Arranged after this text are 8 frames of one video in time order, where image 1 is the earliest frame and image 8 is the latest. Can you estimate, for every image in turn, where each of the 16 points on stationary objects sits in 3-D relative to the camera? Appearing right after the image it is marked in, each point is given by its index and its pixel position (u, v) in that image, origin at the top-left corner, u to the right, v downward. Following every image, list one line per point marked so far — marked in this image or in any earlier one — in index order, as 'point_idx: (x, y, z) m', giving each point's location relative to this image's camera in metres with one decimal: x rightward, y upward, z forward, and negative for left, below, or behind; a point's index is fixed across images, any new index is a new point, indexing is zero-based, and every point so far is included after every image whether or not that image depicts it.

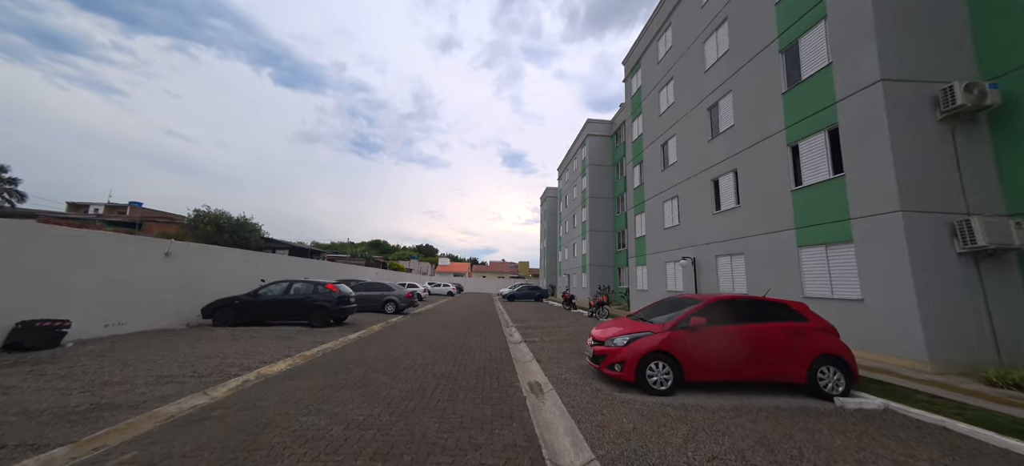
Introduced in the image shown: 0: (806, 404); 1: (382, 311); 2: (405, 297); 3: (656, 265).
0: (+4.2, -2.5, +4.6) m
1: (-6.9, -4.2, +17.0) m
2: (-5.8, -3.4, +17.2) m
3: (+7.6, -1.6, +16.7) m
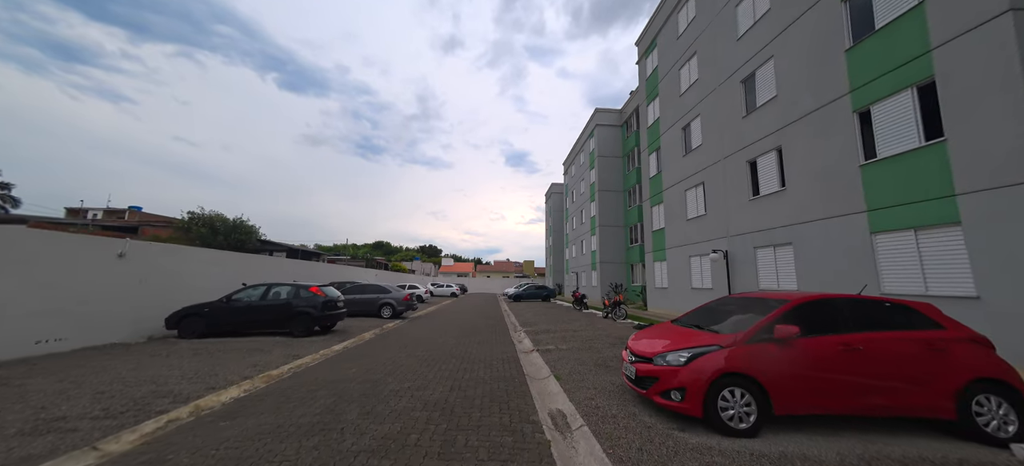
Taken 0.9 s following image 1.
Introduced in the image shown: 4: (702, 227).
0: (+4.4, -2.1, +3.1) m
1: (-6.5, -4.1, +15.7) m
2: (-5.4, -3.3, +15.8) m
3: (+7.9, -1.3, +15.1) m
4: (+8.0, +0.3, +13.3) m
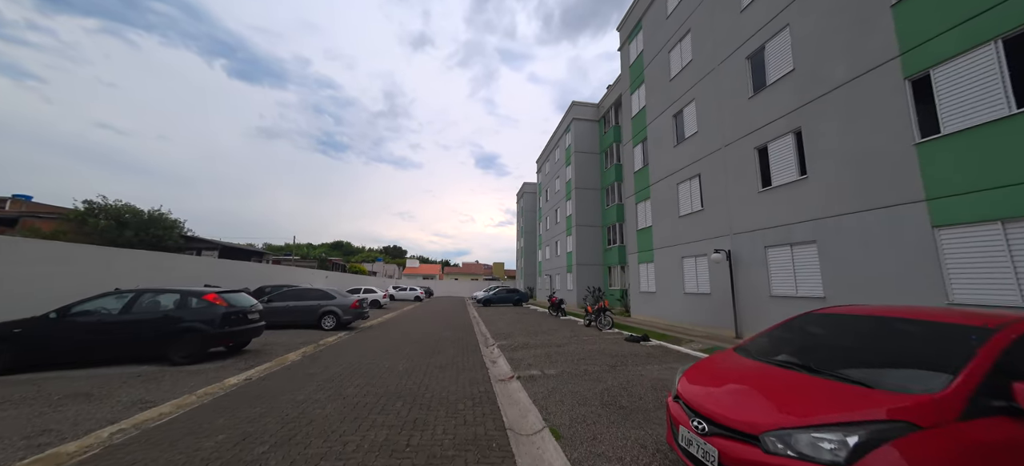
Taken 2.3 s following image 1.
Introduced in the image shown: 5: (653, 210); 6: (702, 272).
0: (+4.4, -1.9, +1.4) m
1: (-7.8, -3.8, +12.8) m
2: (-6.7, -3.0, +13.1) m
3: (+6.7, -1.2, +13.7) m
4: (+7.0, +0.3, +11.9) m
5: (+6.7, +1.1, +15.1) m
6: (+6.9, -1.4, +11.6) m
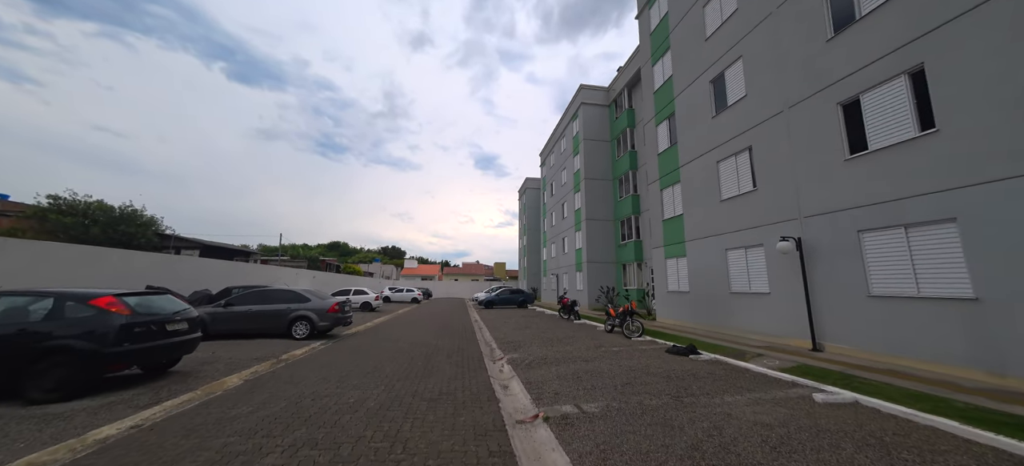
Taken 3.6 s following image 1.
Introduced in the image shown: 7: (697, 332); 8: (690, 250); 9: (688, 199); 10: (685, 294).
0: (+4.7, -1.5, -0.8) m
1: (-7.4, -3.4, +10.7) m
2: (-6.3, -2.7, +11.0) m
3: (+7.1, -0.8, +11.5) m
4: (+7.3, +0.8, +9.8) m
5: (+7.0, +1.6, +13.0) m
6: (+7.2, -1.0, +9.5) m
7: (+6.3, -3.4, +10.6) m
8: (+7.1, -0.6, +12.5) m
9: (+7.0, +1.3, +12.7) m
10: (+6.9, -2.4, +12.7) m
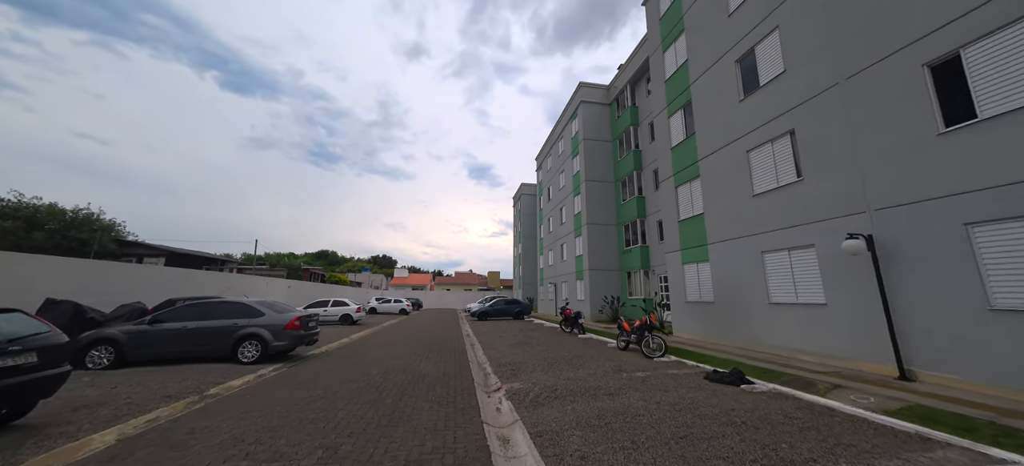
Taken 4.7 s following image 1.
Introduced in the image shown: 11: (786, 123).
0: (+4.9, -1.2, -2.5) m
1: (-7.5, -3.4, +8.7) m
2: (-6.4, -2.7, +9.0) m
3: (+7.0, -0.8, +9.9) m
4: (+7.2, +0.8, +8.2) m
5: (+6.9, +1.5, +11.4) m
6: (+7.2, -0.9, +7.8) m
7: (+6.2, -3.4, +8.9) m
8: (+7.0, -0.7, +10.9) m
9: (+6.9, +1.3, +11.1) m
10: (+6.8, -2.4, +11.0) m
11: (+7.2, +2.9, +8.6) m
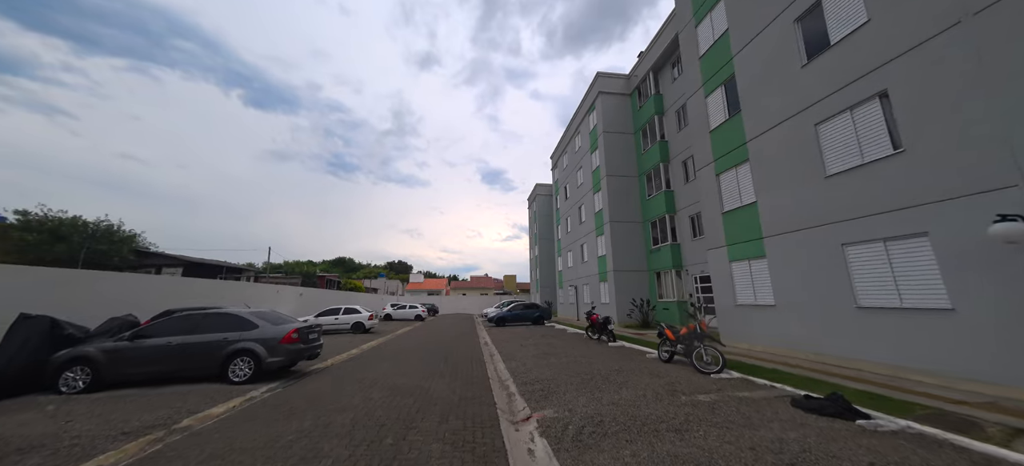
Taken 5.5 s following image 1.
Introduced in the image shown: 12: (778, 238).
0: (+5.0, -0.8, -4.0) m
1: (-6.8, -3.5, +7.7) m
2: (-5.7, -2.7, +8.0) m
3: (+7.6, -0.5, +8.3) m
4: (+7.8, +1.1, +6.6) m
5: (+7.5, +1.8, +9.8) m
6: (+7.7, -0.6, +6.2) m
7: (+6.9, -3.1, +7.3) m
8: (+7.6, -0.4, +9.3) m
9: (+7.5, +1.5, +9.5) m
10: (+7.5, -2.2, +9.4) m
11: (+7.7, +3.2, +7.0) m
12: (+7.6, -0.2, +9.2) m
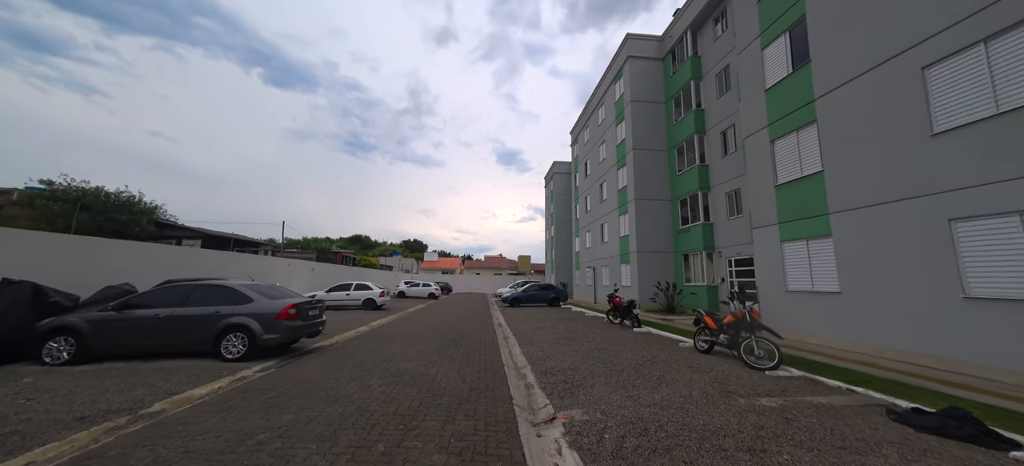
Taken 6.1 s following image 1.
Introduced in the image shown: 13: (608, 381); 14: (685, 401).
0: (+4.9, -0.9, -5.3) m
1: (-6.4, -2.7, +7.0) m
2: (-5.3, -1.9, +7.2) m
3: (+8.1, 0.0, +6.8) m
4: (+8.2, +1.6, +5.1) m
5: (+8.1, +2.4, +8.2) m
6: (+8.1, -0.2, +4.7) m
7: (+7.2, -2.6, +6.0) m
8: (+8.1, +0.2, +7.8) m
9: (+8.1, +2.2, +7.9) m
10: (+7.9, -1.6, +8.0) m
11: (+8.2, +3.7, +5.3) m
12: (+8.1, +0.5, +7.7) m
13: (+1.8, -2.8, +6.0) m
14: (+2.7, -2.6, +5.0) m
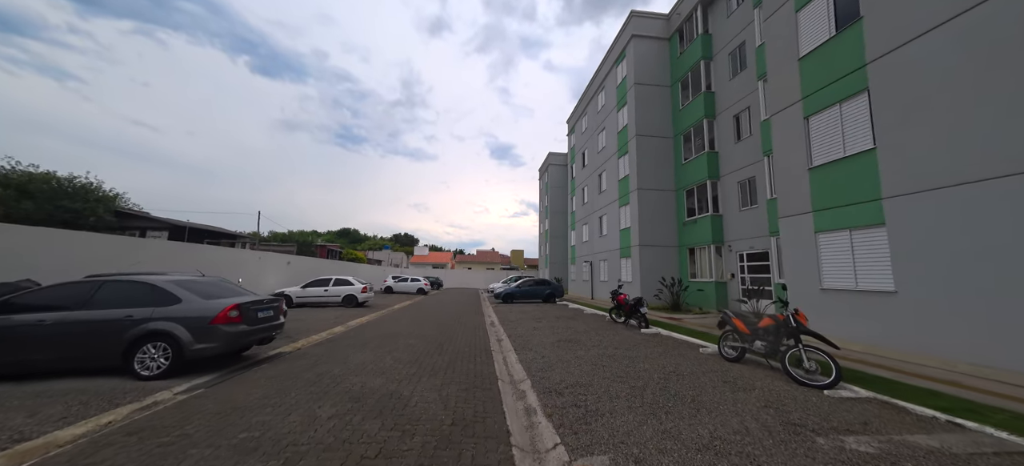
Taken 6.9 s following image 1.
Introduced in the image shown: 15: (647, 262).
0: (+5.1, -0.8, -6.6) m
1: (-6.5, -2.4, +5.5) m
2: (-5.4, -1.6, +5.7) m
3: (+8.0, +0.3, +5.6) m
4: (+8.2, +1.8, +3.8) m
5: (+8.0, +2.7, +7.0) m
6: (+8.1, 0.0, +3.5) m
7: (+7.2, -2.4, +4.8) m
8: (+8.1, +0.4, +6.6) m
9: (+8.0, +2.4, +6.7) m
10: (+7.9, -1.3, +6.8) m
11: (+8.2, +3.9, +4.0) m
12: (+8.1, +0.7, +6.5) m
13: (+1.8, -2.5, +4.7) m
14: (+2.7, -2.4, +3.7) m
15: (+7.4, -1.6, +17.7) m
